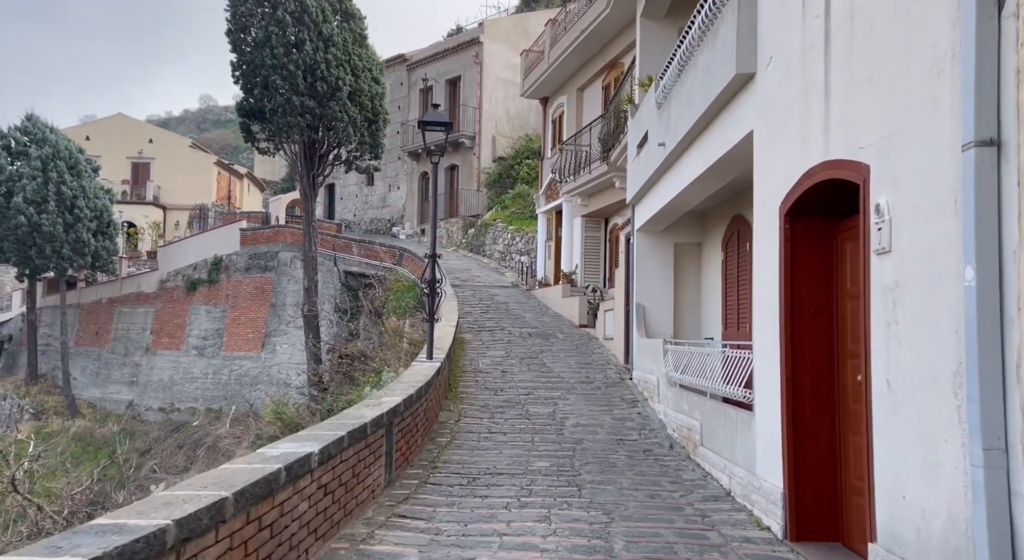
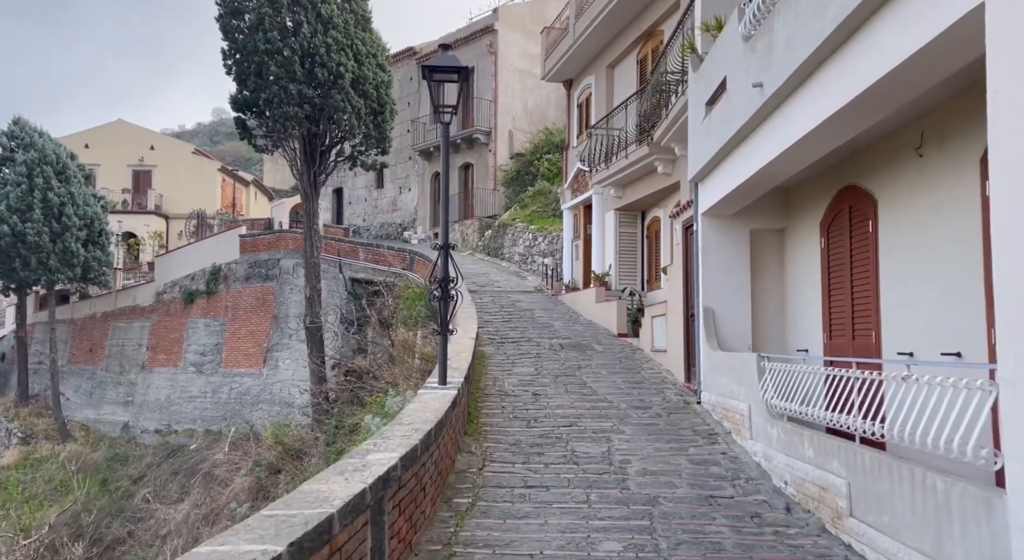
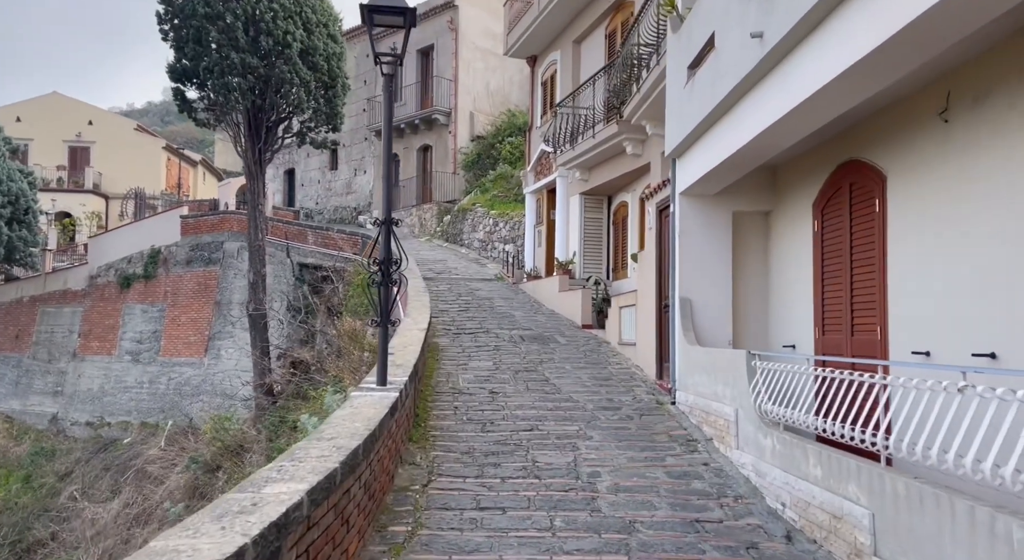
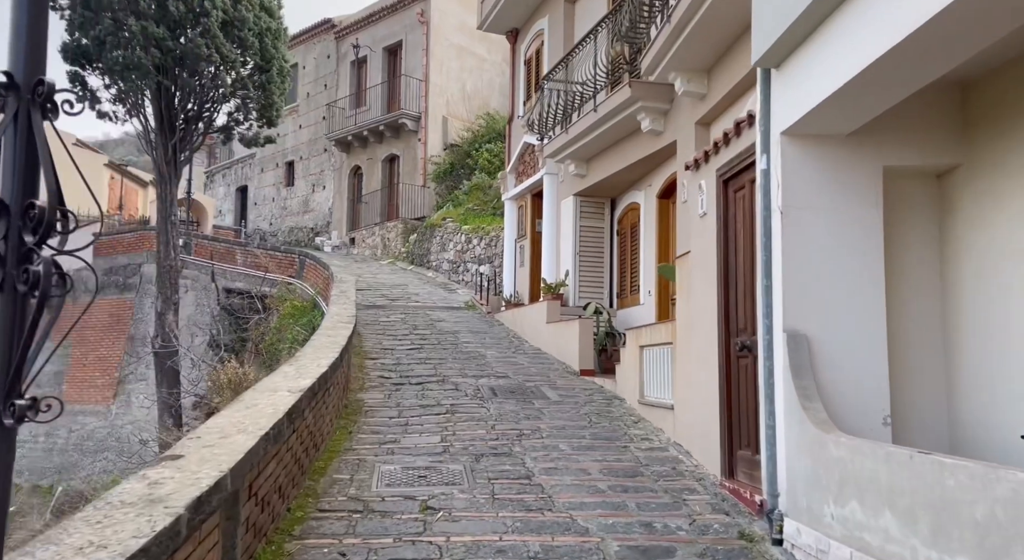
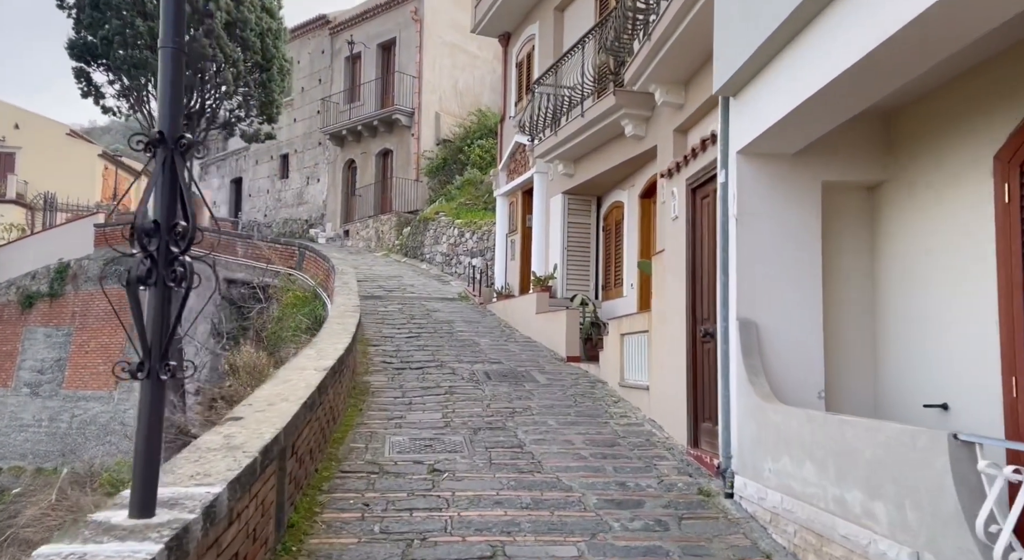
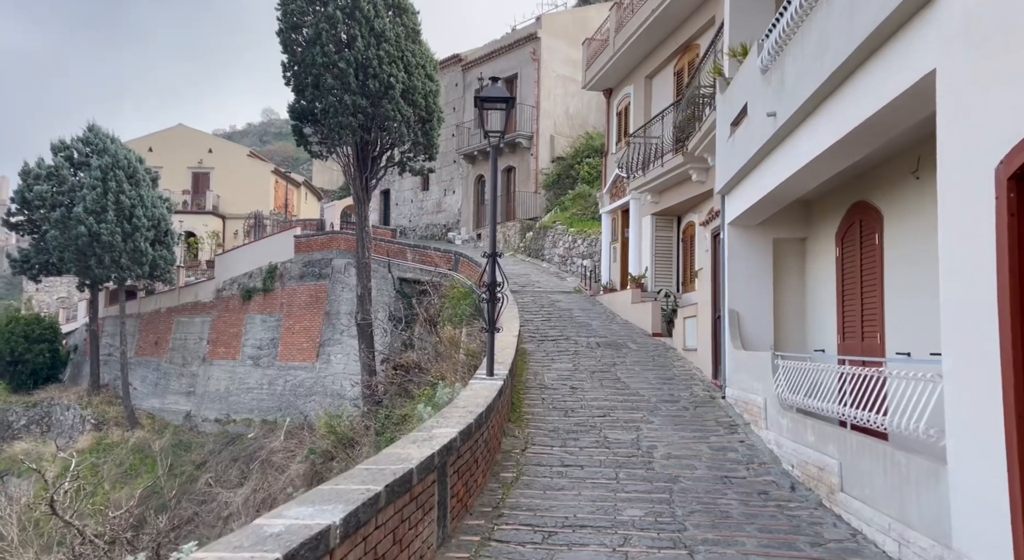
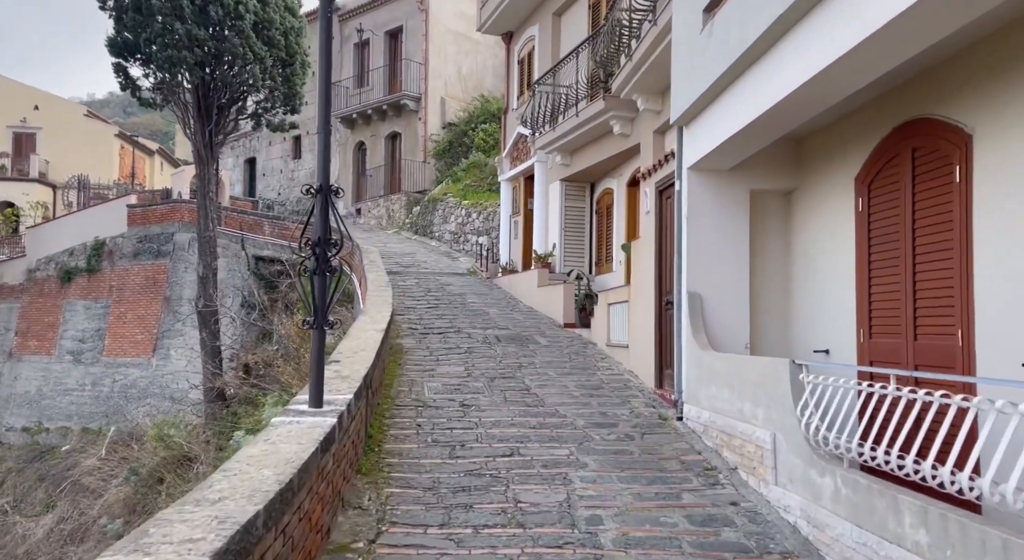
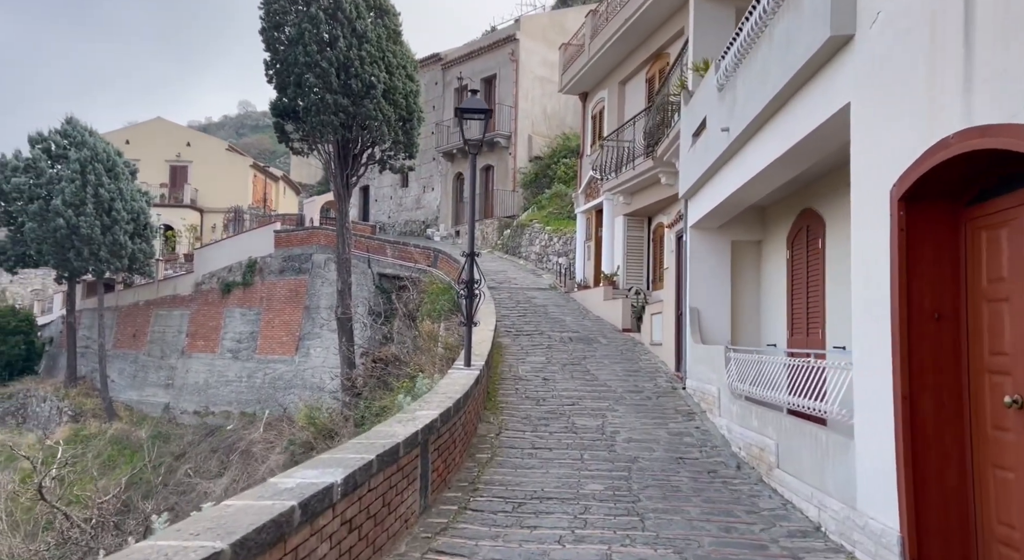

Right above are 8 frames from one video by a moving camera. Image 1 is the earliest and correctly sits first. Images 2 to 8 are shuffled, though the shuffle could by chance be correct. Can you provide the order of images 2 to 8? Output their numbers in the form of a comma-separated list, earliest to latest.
8, 6, 2, 3, 7, 5, 4
